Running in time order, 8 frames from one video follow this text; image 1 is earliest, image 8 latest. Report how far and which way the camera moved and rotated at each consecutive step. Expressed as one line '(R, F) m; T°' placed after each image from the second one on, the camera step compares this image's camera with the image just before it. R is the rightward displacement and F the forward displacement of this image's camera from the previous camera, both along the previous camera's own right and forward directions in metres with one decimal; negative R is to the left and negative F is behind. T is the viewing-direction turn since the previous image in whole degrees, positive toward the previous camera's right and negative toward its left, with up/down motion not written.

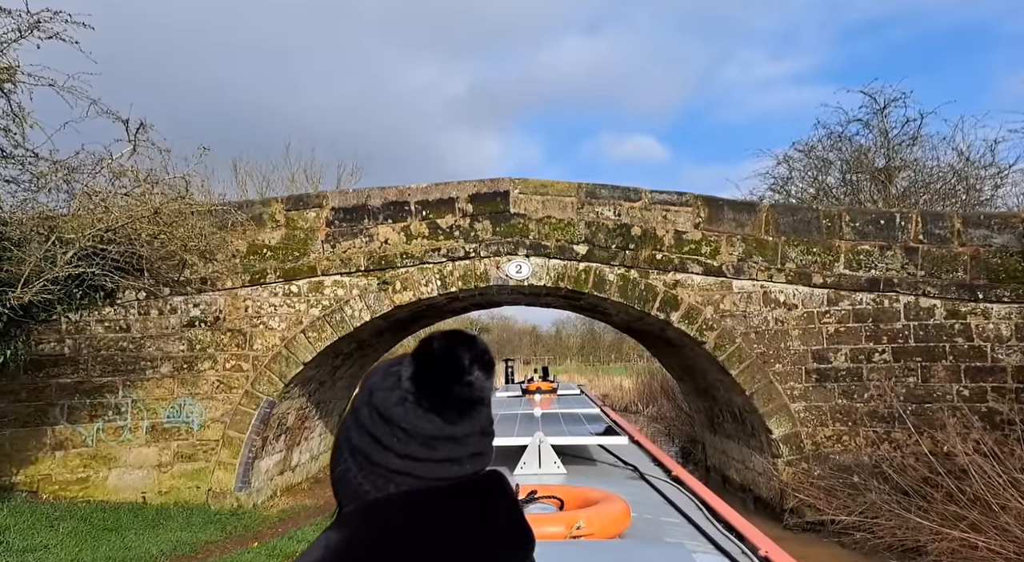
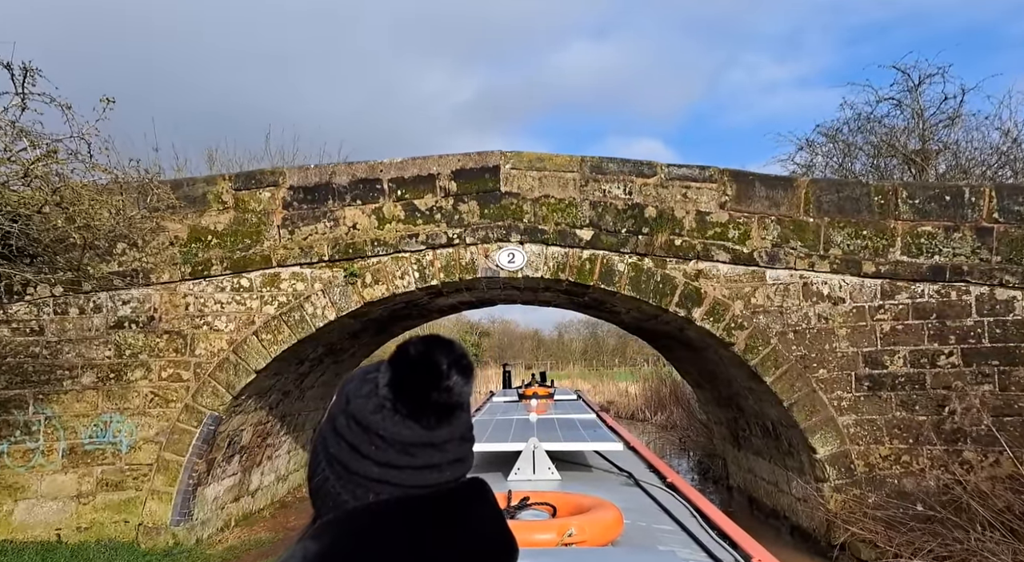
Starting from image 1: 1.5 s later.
(+0.1, +1.0) m; 0°
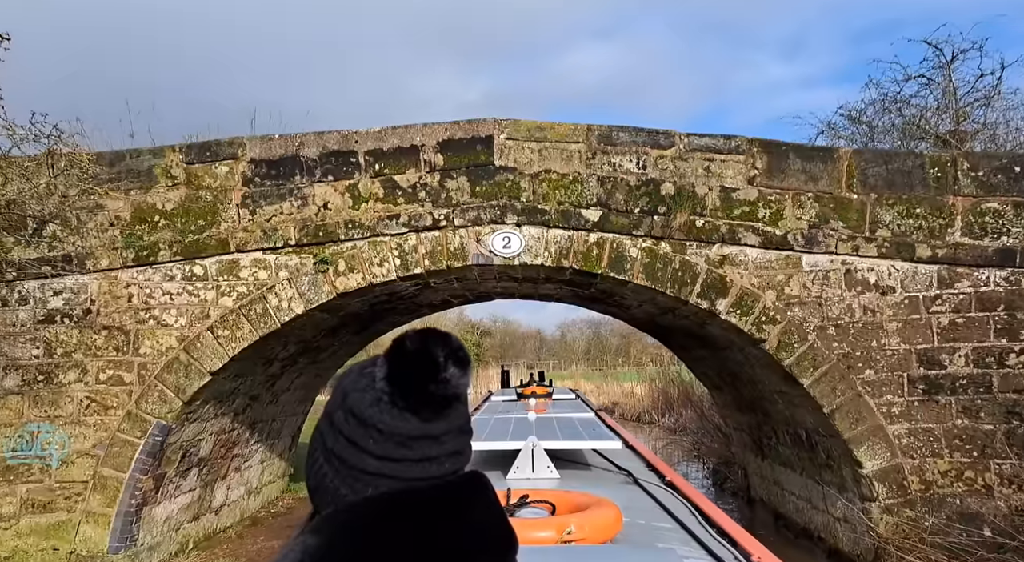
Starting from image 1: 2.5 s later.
(+0.1, +0.8) m; 0°
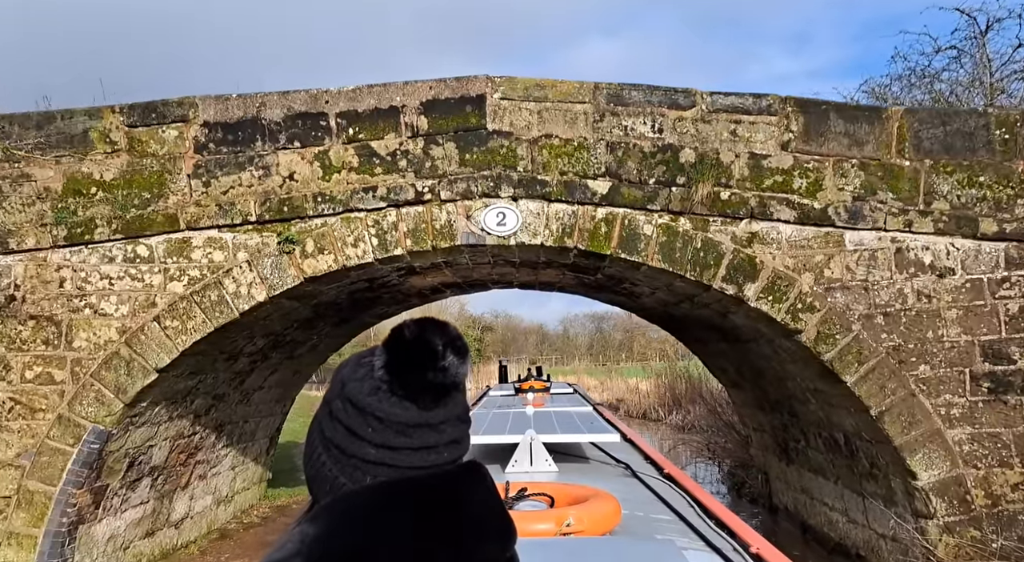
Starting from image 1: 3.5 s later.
(0.0, +0.7) m; 0°
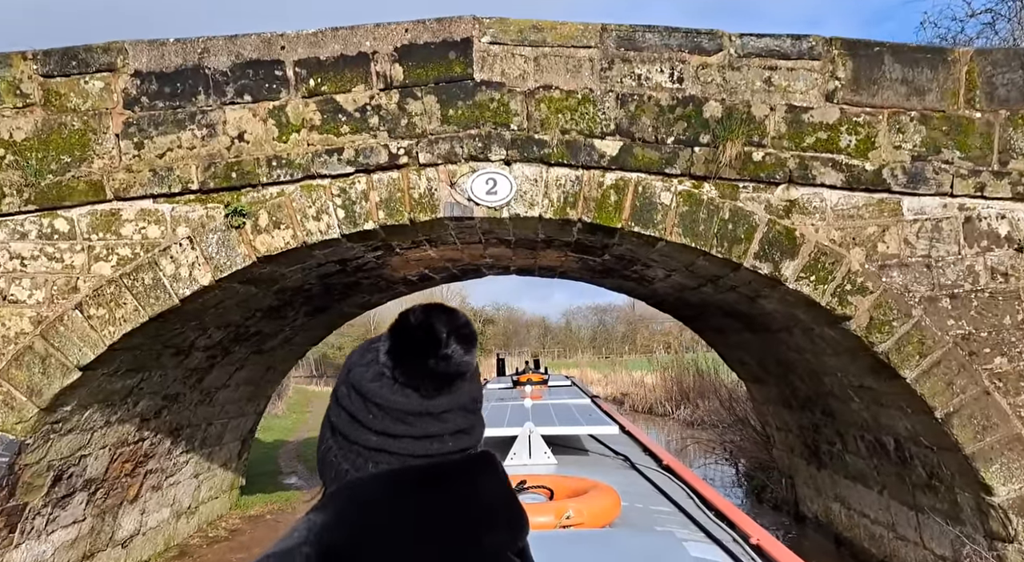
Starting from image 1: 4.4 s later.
(0.0, +0.7) m; 0°
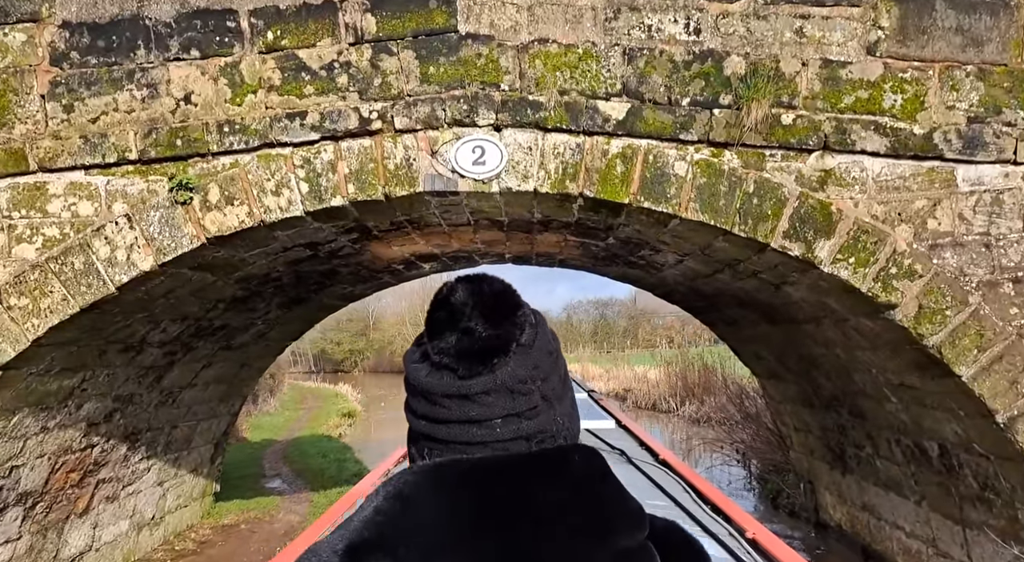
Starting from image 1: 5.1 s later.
(0.0, +0.5) m; 0°
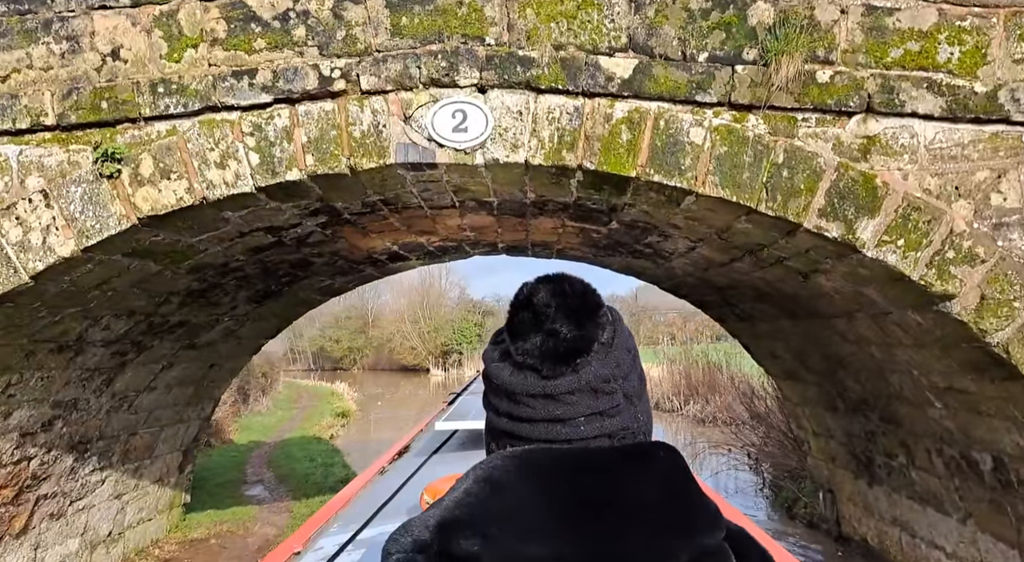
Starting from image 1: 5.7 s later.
(+0.1, +0.5) m; 0°
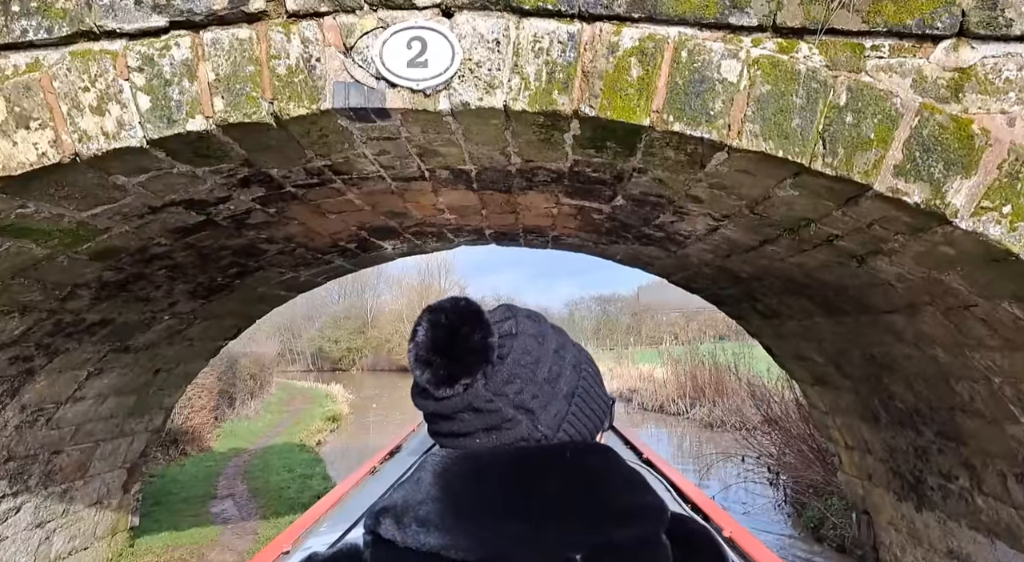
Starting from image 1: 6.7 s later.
(+0.1, +0.6) m; 0°
